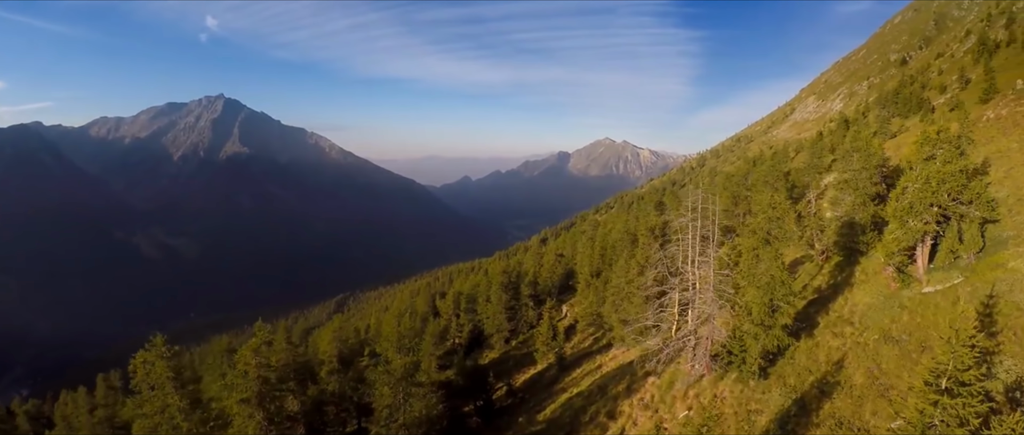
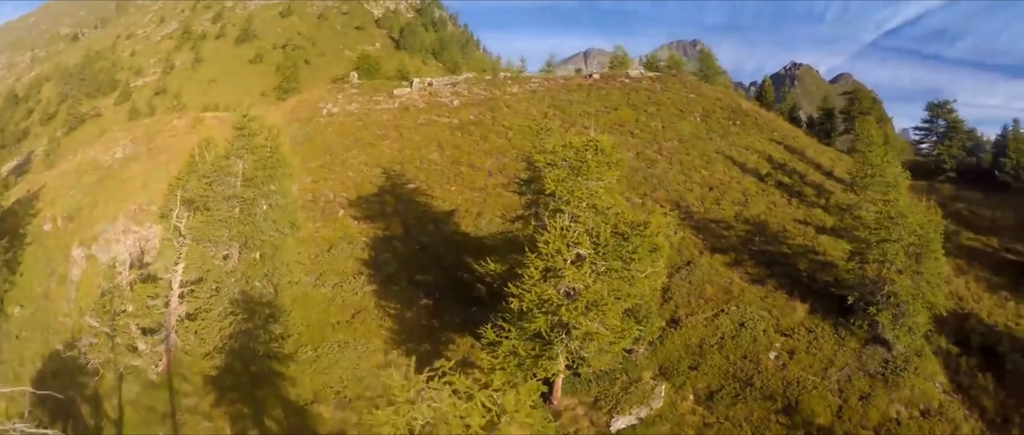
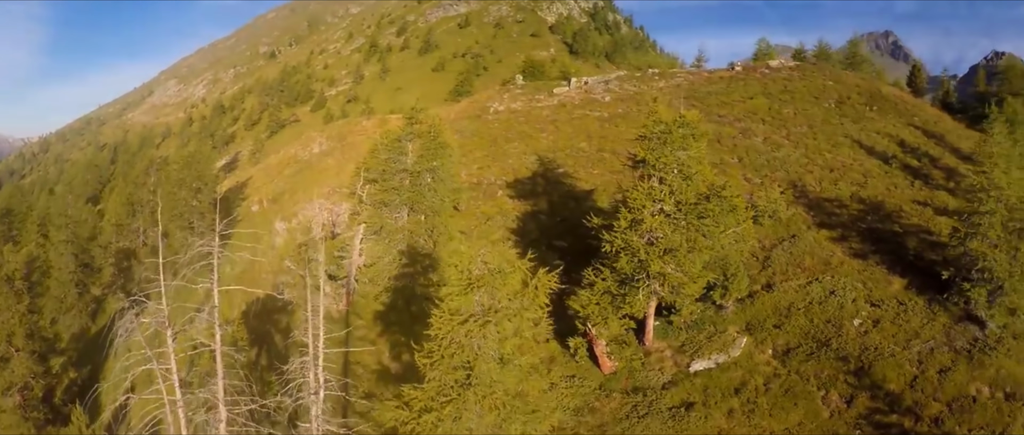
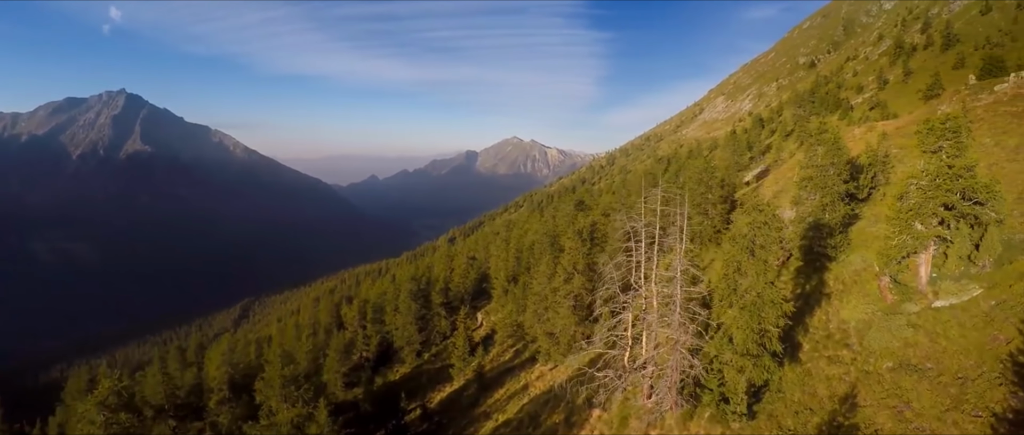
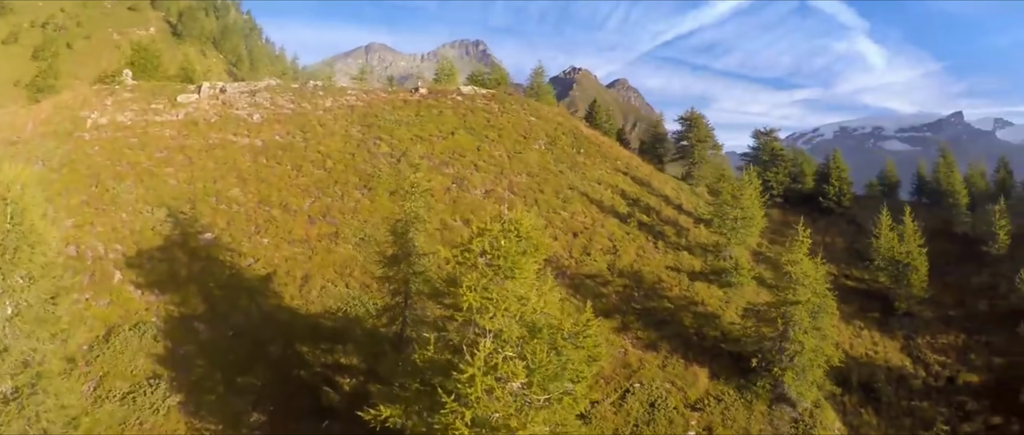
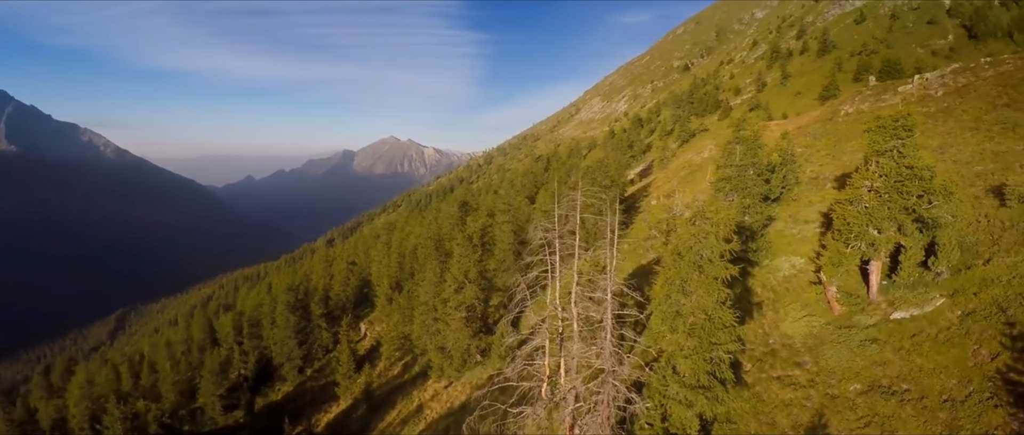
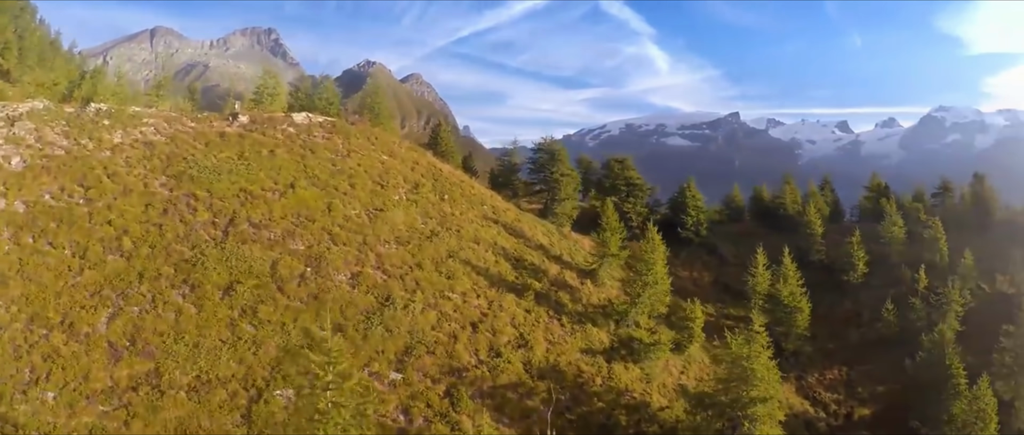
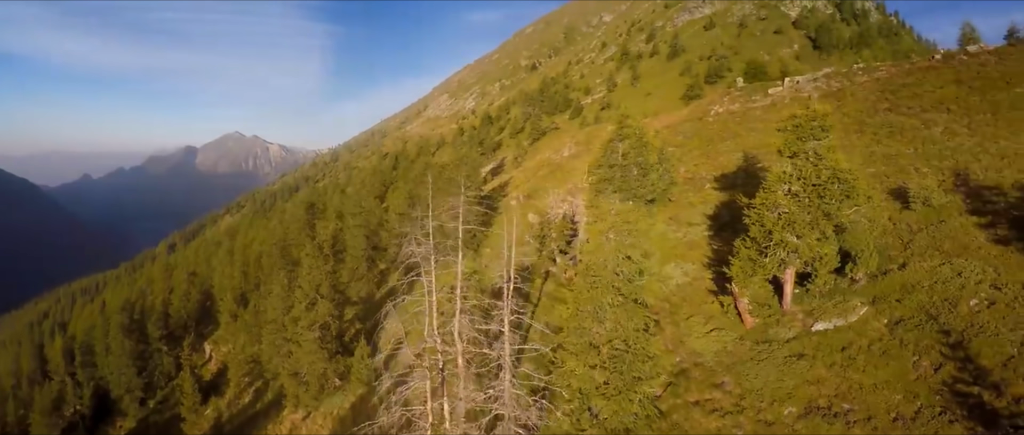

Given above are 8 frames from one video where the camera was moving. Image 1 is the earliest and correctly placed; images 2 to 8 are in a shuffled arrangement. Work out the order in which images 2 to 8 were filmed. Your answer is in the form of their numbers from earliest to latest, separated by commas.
4, 6, 8, 3, 2, 5, 7
